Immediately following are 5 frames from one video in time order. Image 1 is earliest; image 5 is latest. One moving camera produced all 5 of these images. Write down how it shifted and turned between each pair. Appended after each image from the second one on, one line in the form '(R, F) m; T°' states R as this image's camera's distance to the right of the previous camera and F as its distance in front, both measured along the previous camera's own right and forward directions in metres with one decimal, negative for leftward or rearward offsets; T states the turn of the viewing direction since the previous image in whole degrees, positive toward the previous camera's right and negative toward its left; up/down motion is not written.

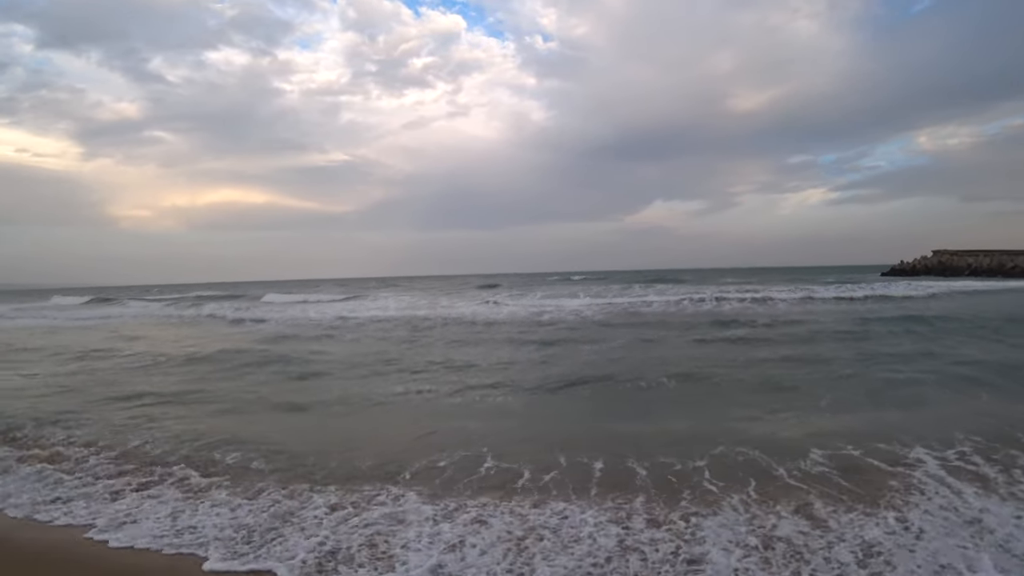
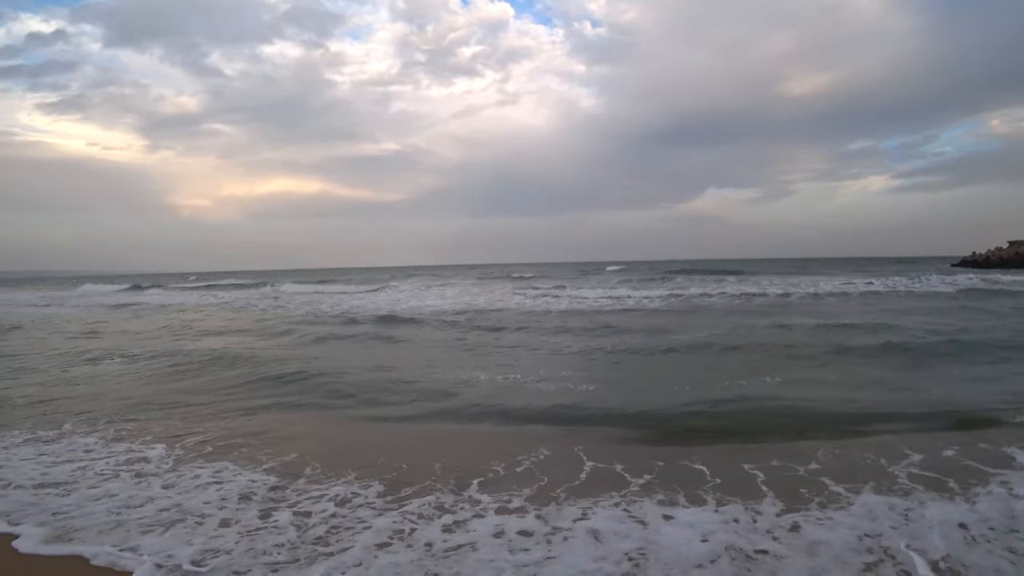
(-0.2, +0.2) m; -5°
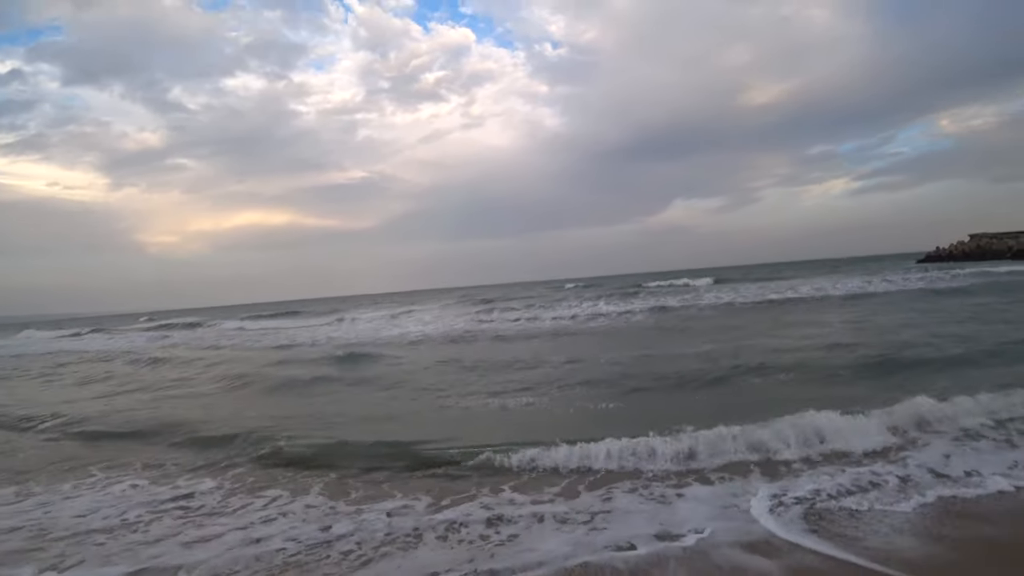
(-0.2, -0.4) m; +3°
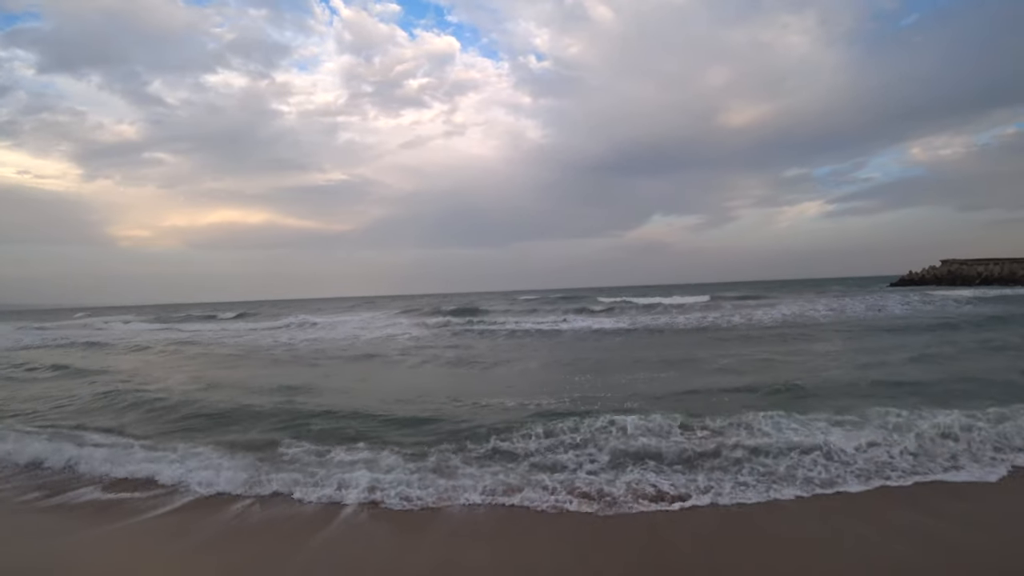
(-1.0, +0.3) m; +2°
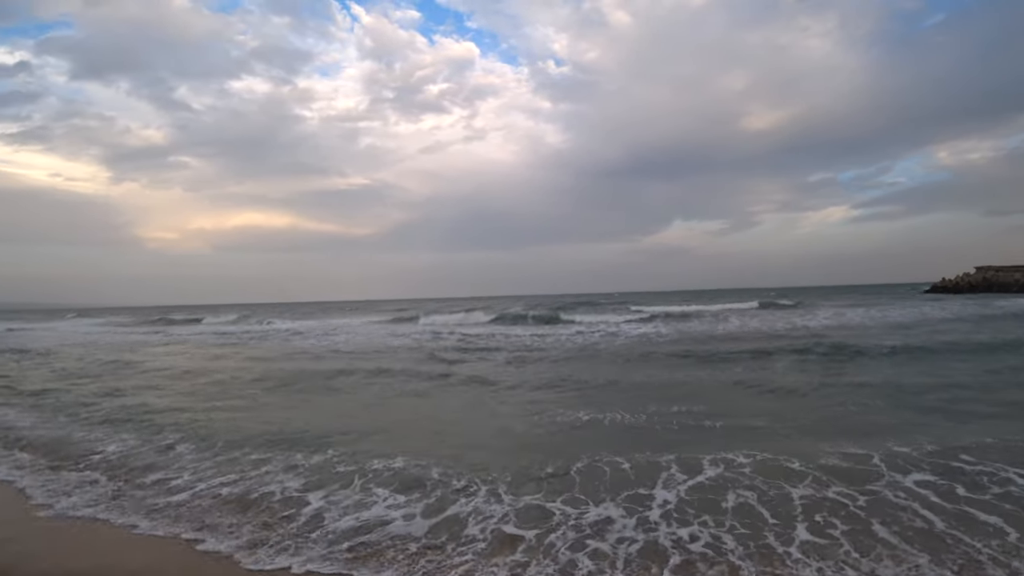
(-2.1, +2.8) m; -2°
